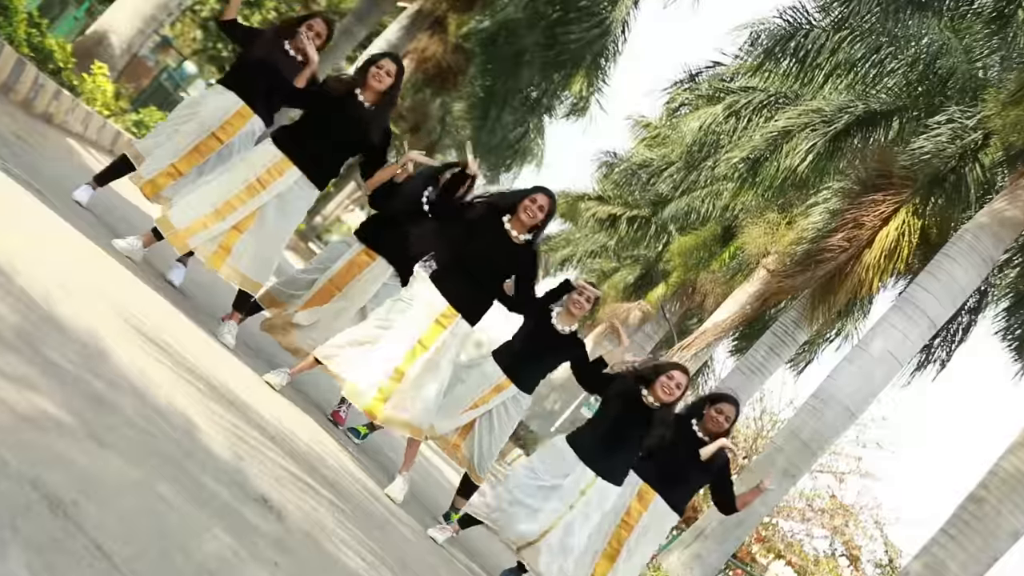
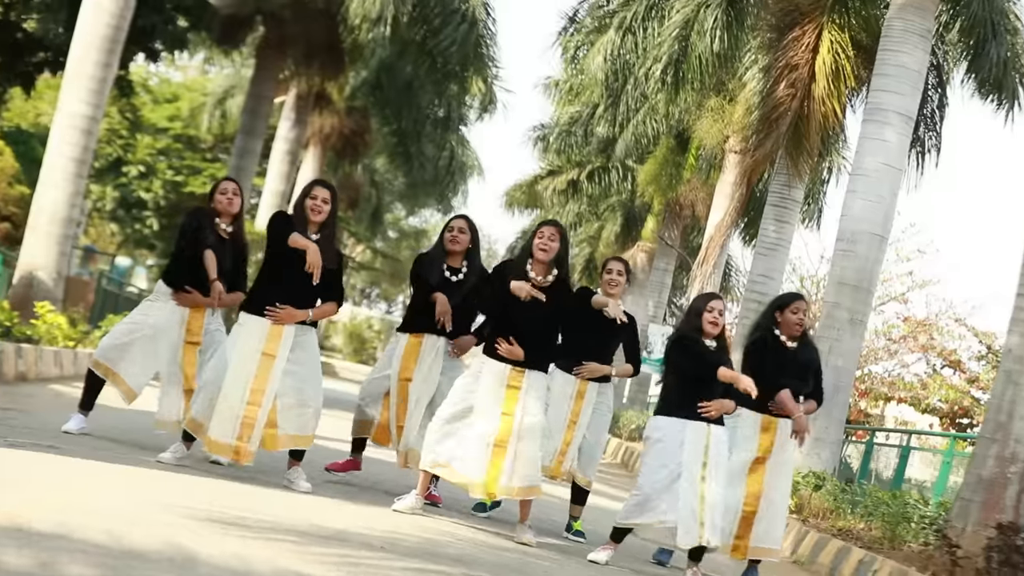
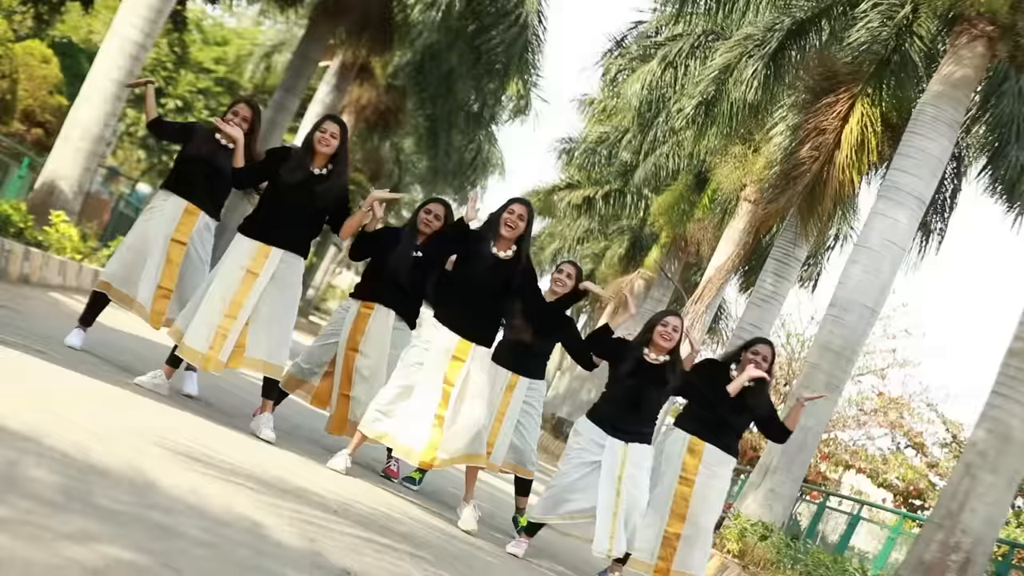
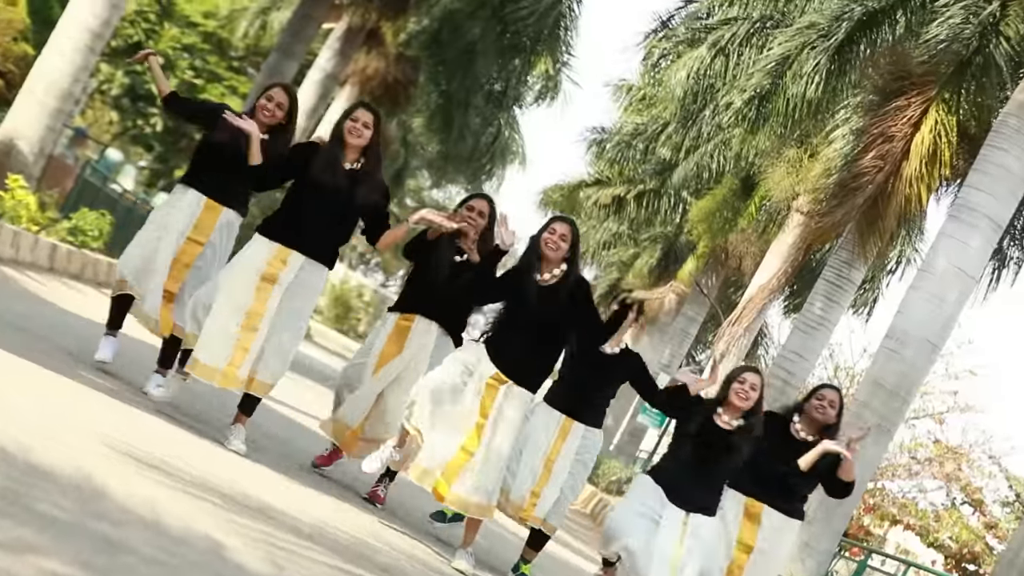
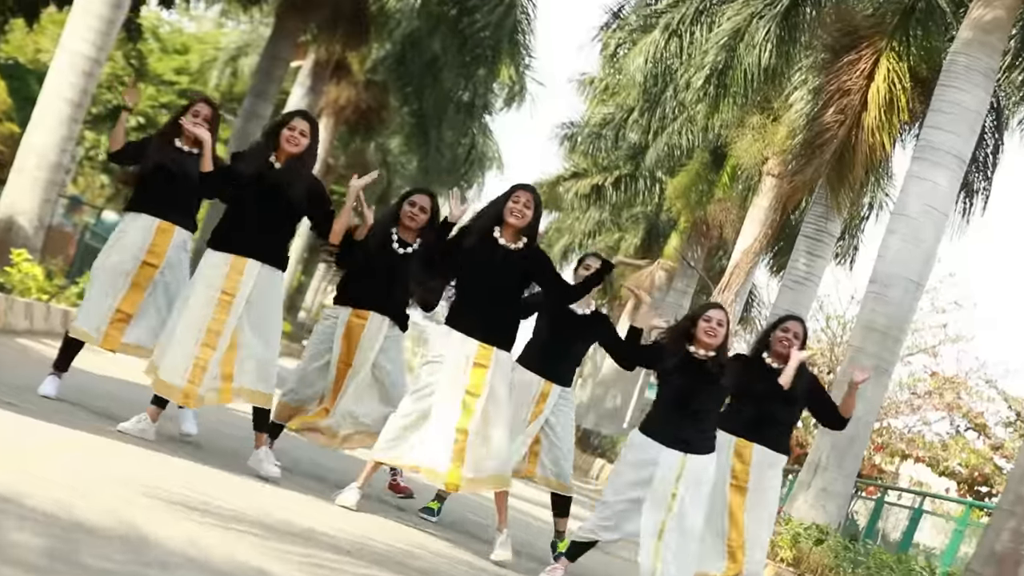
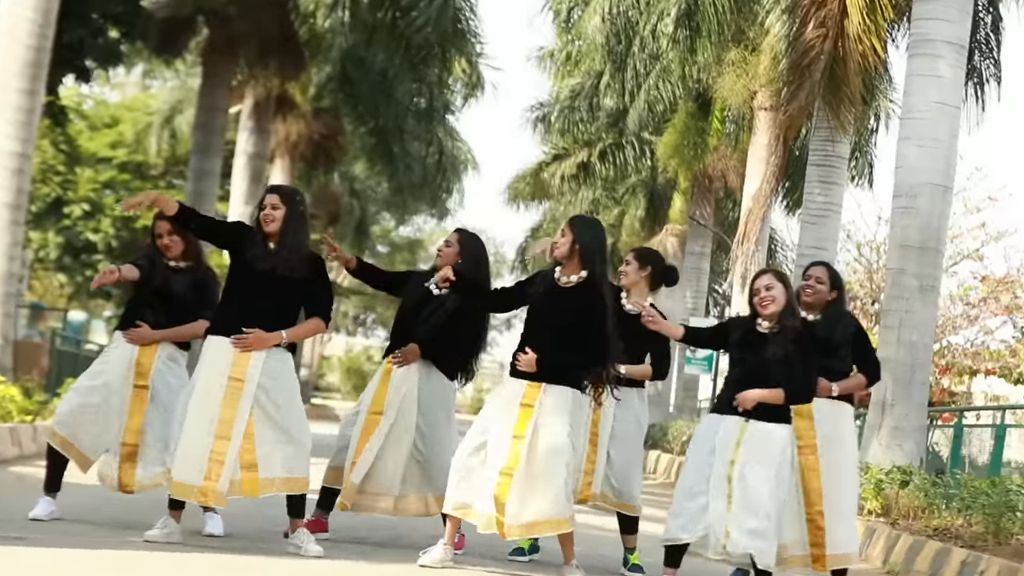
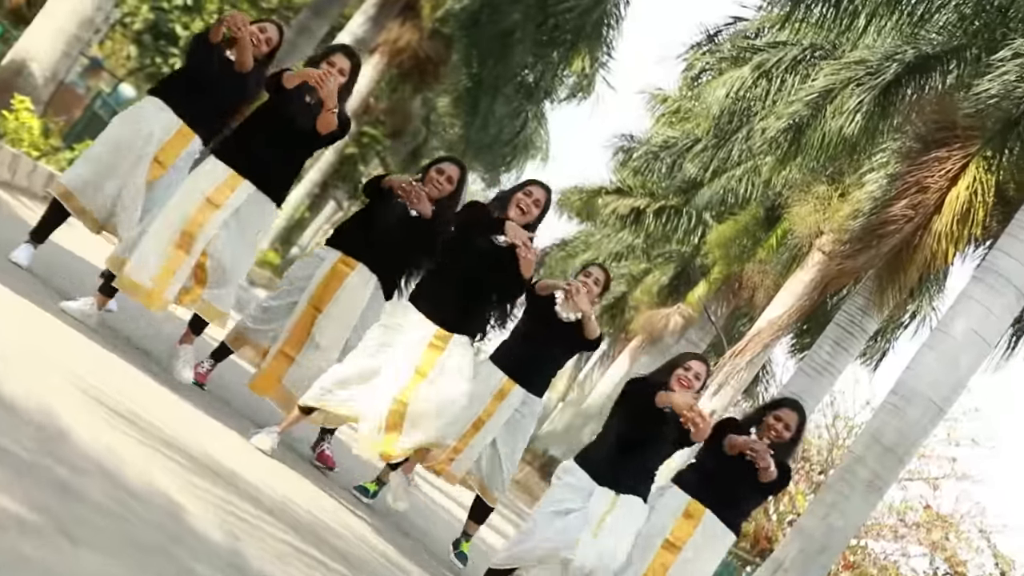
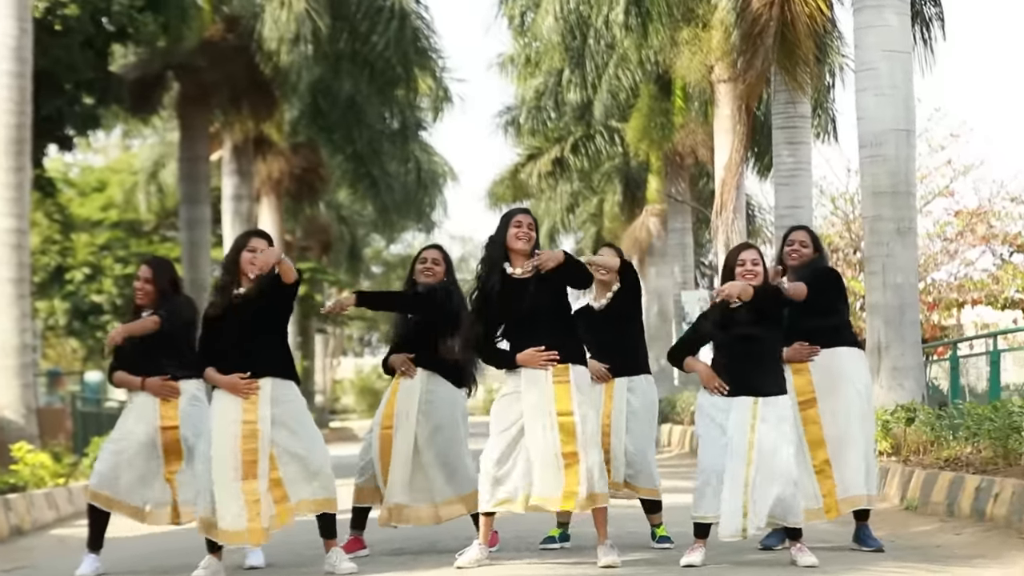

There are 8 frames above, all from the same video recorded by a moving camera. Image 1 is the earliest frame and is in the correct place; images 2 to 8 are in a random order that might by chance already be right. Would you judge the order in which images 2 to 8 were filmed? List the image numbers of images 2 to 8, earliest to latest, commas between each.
7, 4, 3, 5, 2, 6, 8
